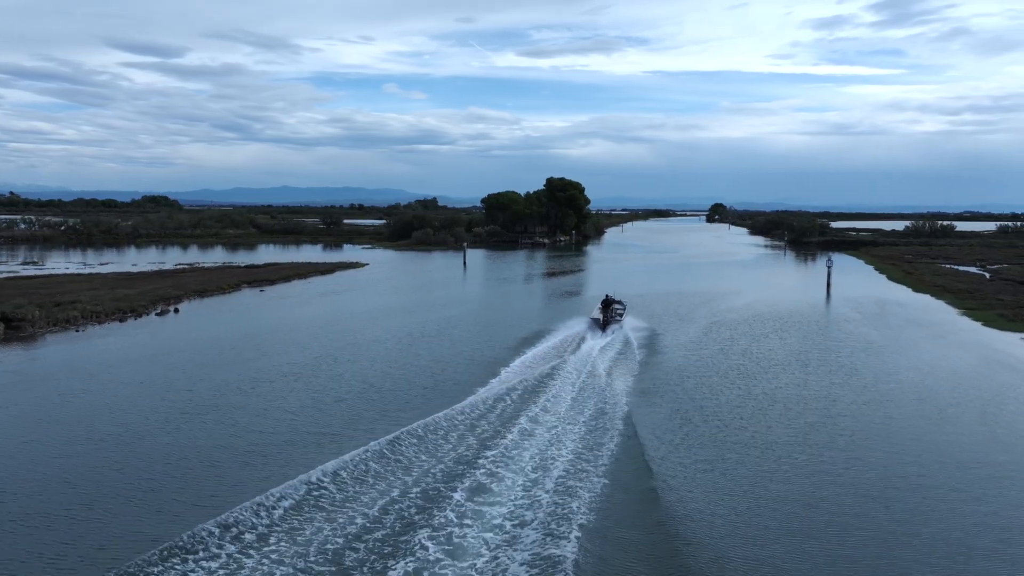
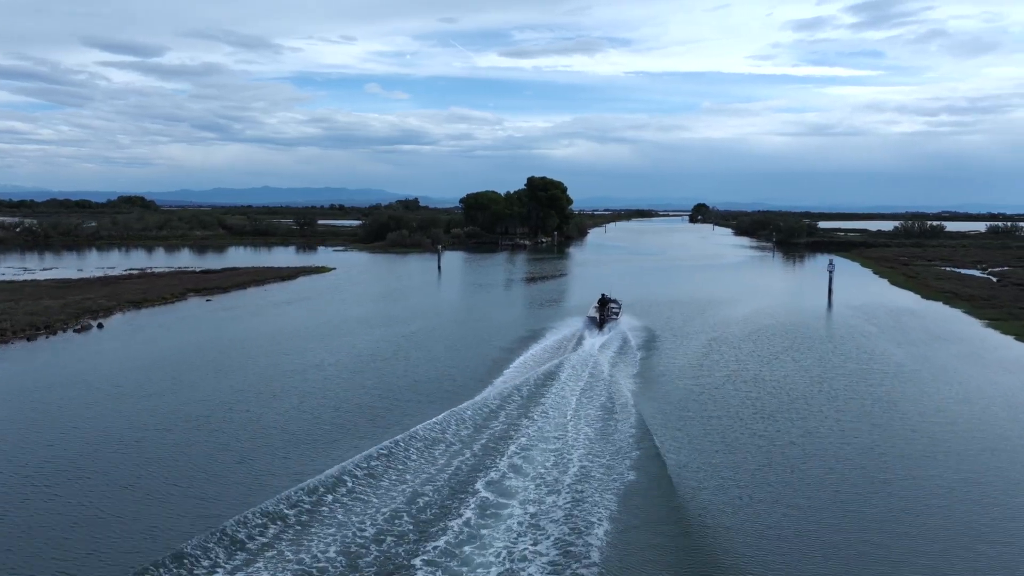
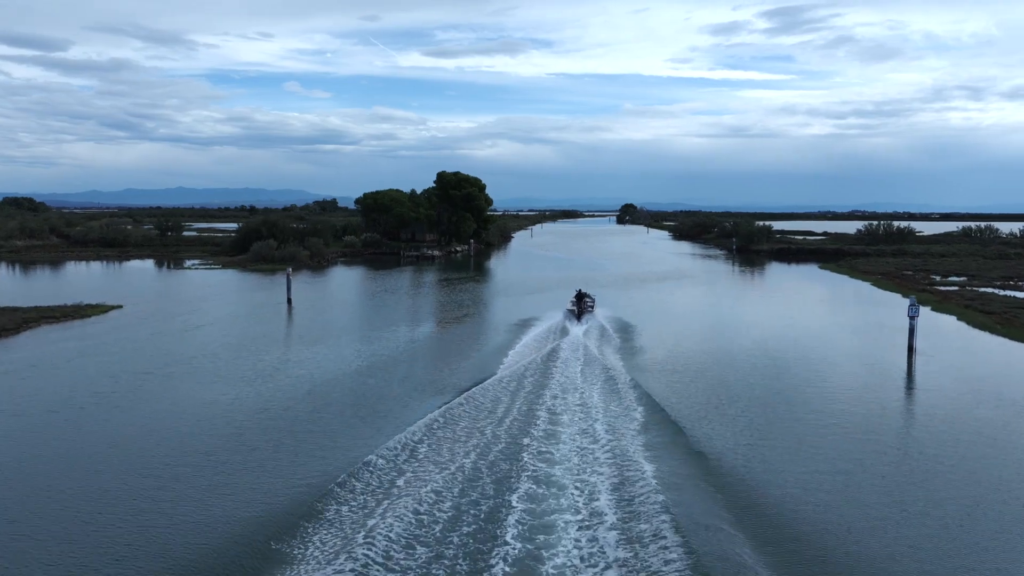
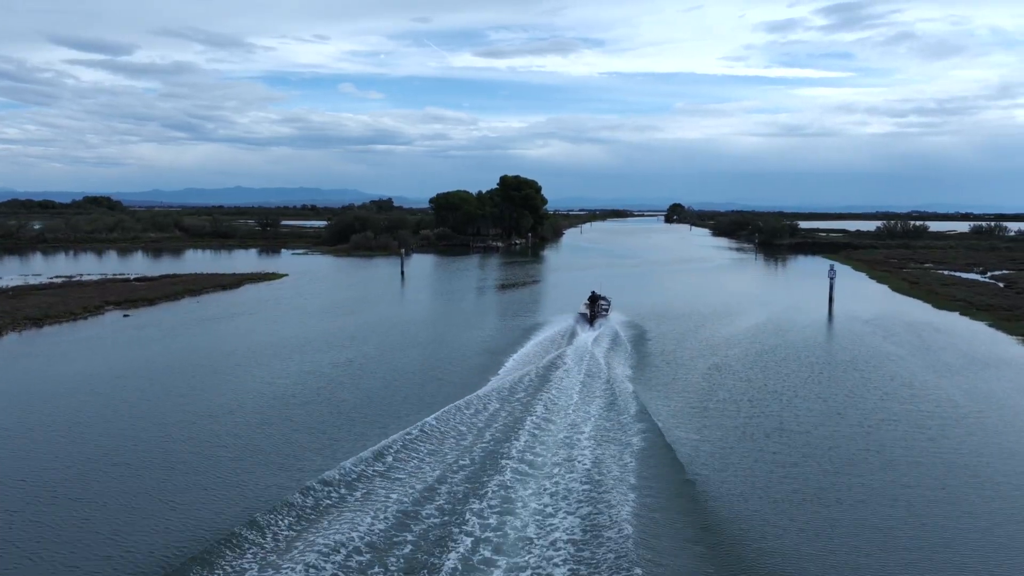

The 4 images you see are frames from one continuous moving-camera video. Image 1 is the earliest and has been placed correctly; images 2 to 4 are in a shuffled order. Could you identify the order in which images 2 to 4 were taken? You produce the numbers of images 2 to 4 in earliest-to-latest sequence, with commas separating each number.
2, 4, 3
